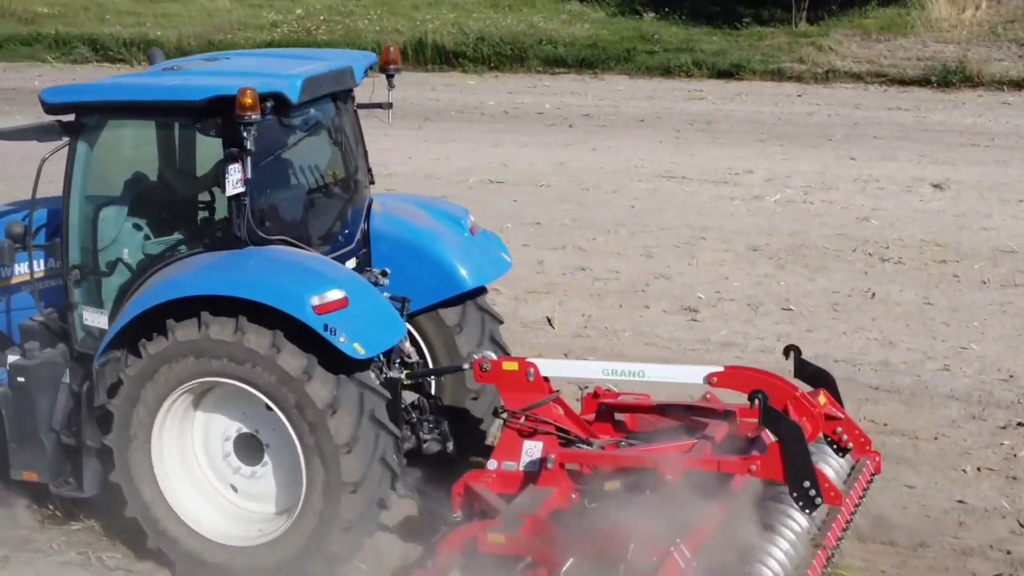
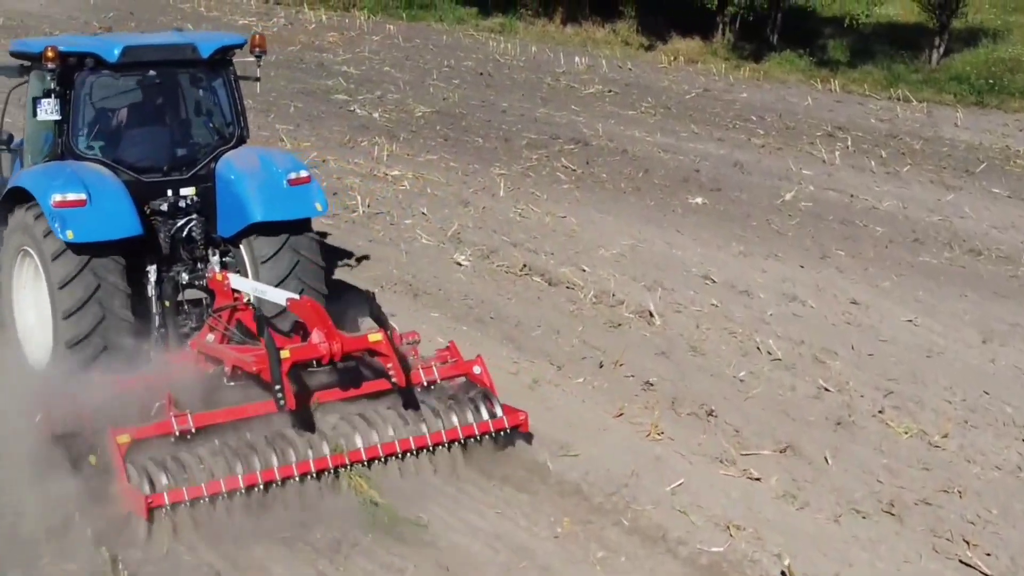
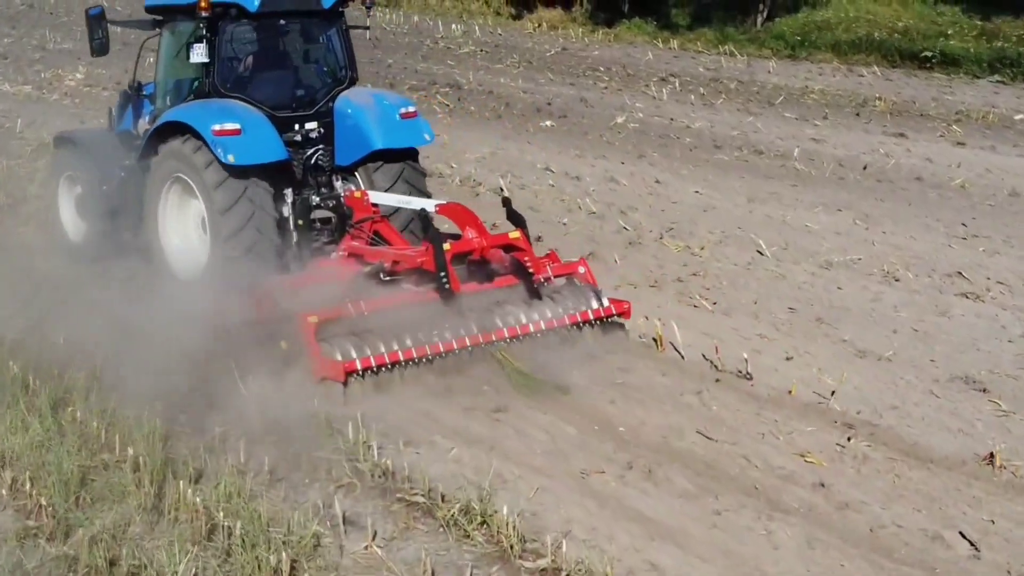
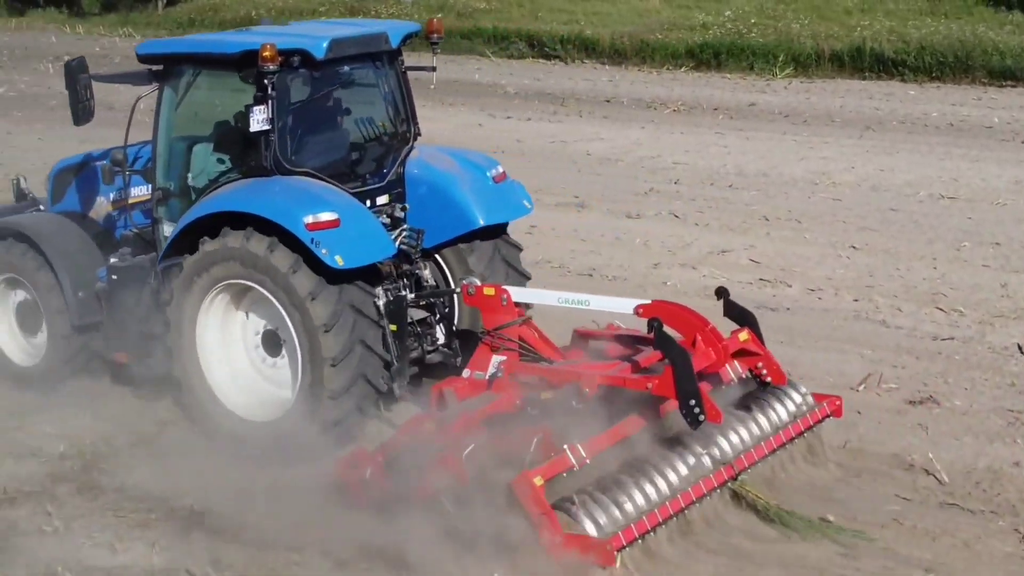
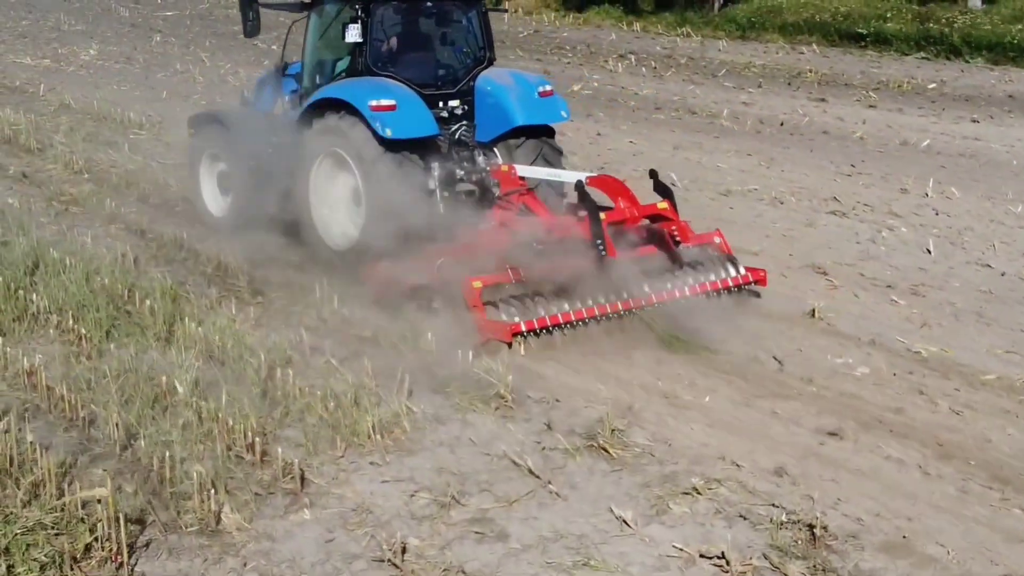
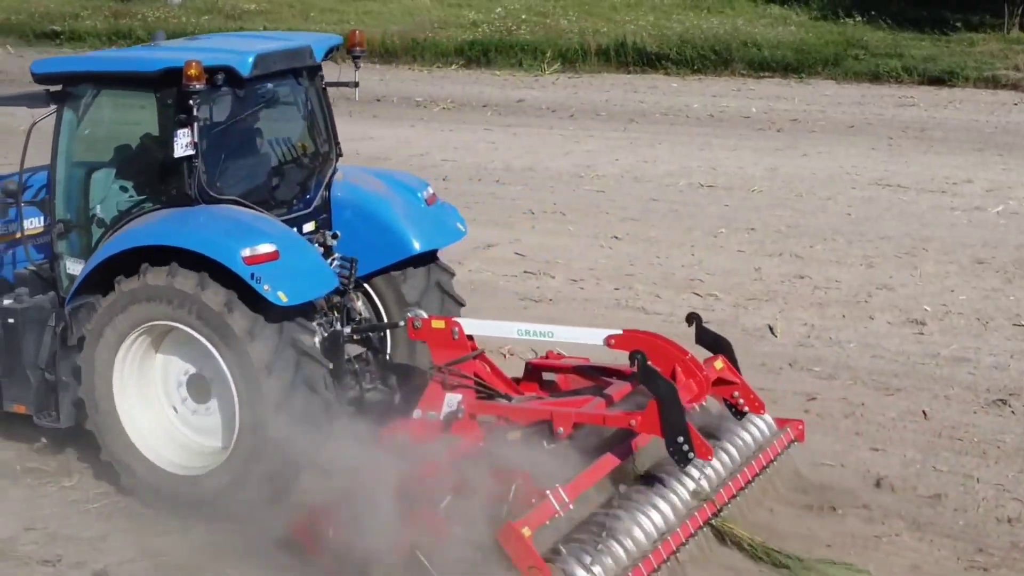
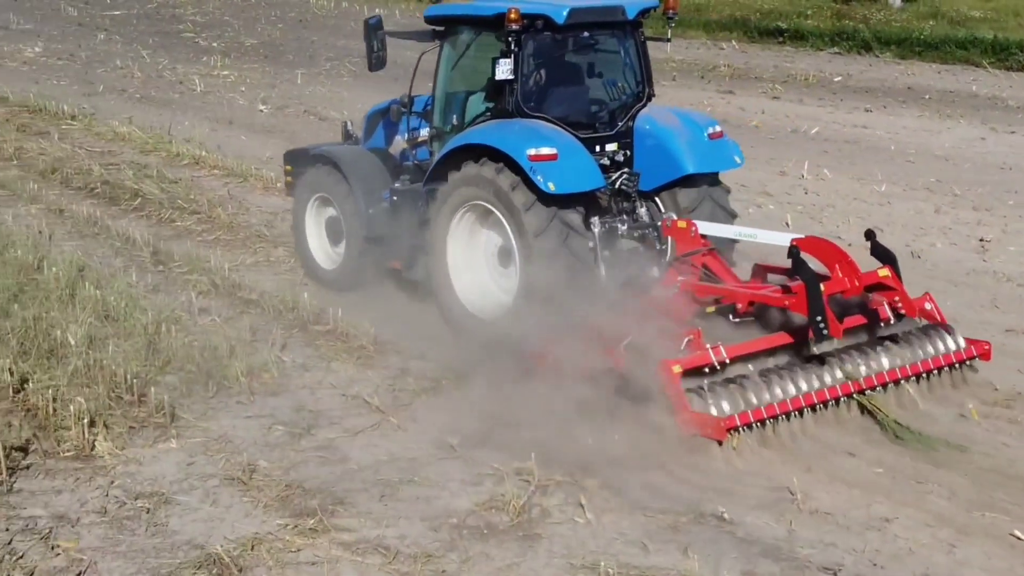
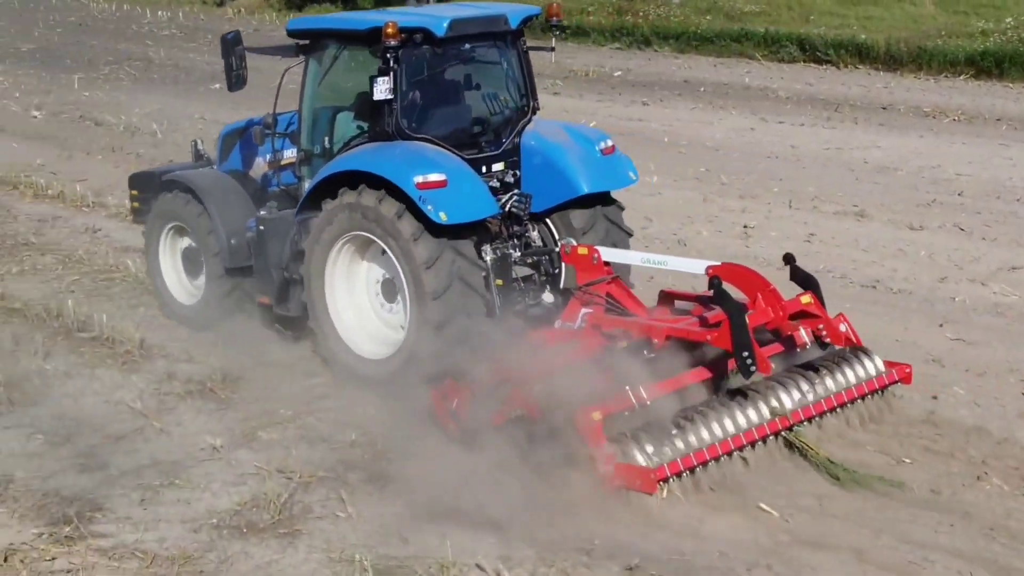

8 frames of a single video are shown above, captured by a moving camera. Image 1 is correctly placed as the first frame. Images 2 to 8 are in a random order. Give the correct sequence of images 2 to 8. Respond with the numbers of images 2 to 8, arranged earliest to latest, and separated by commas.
6, 4, 8, 7, 5, 3, 2
